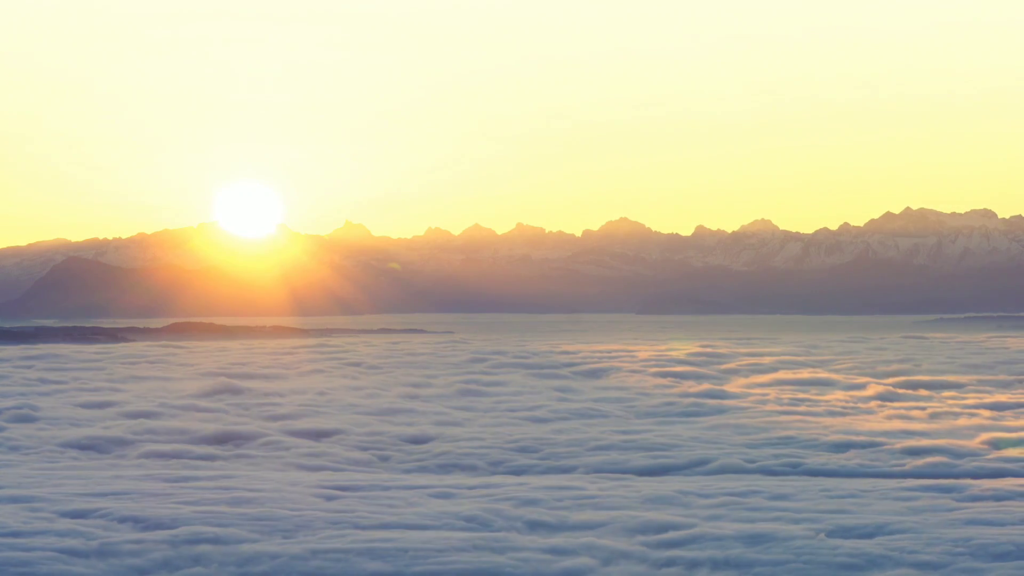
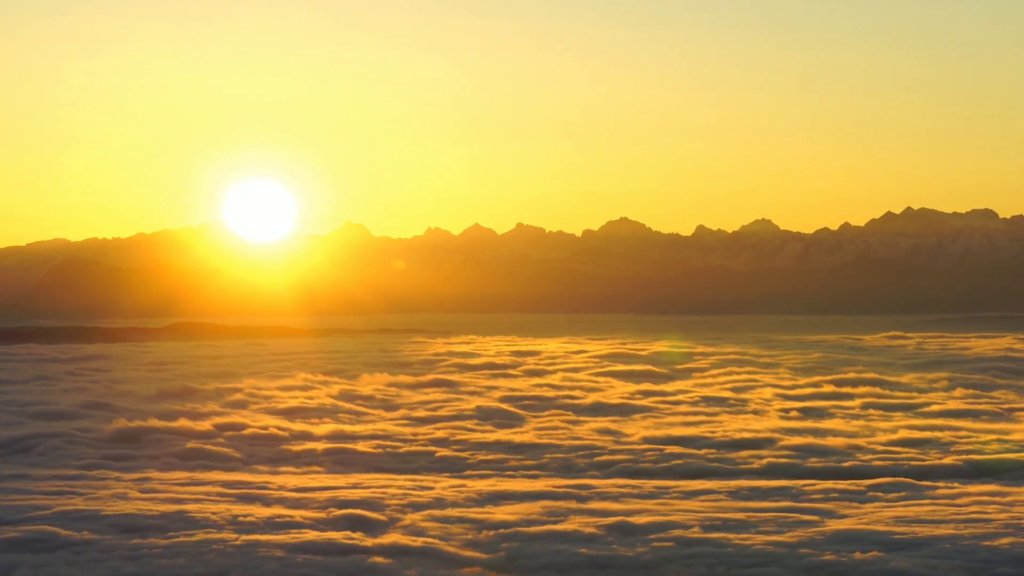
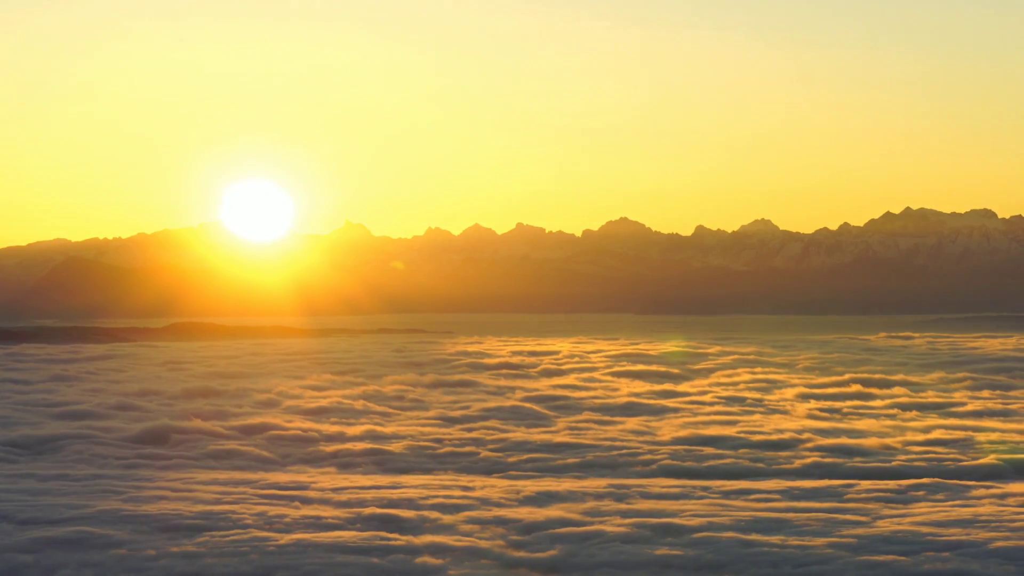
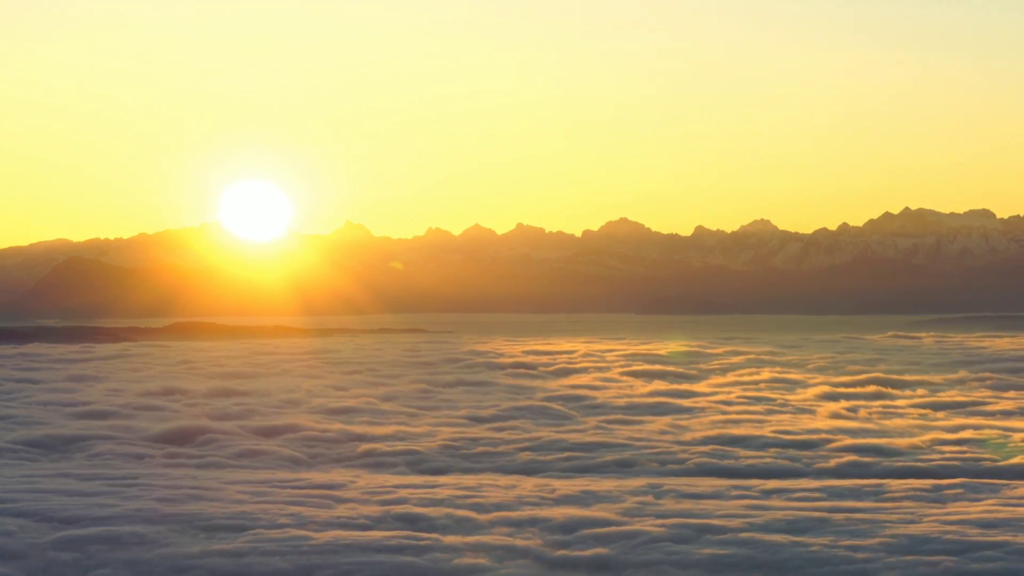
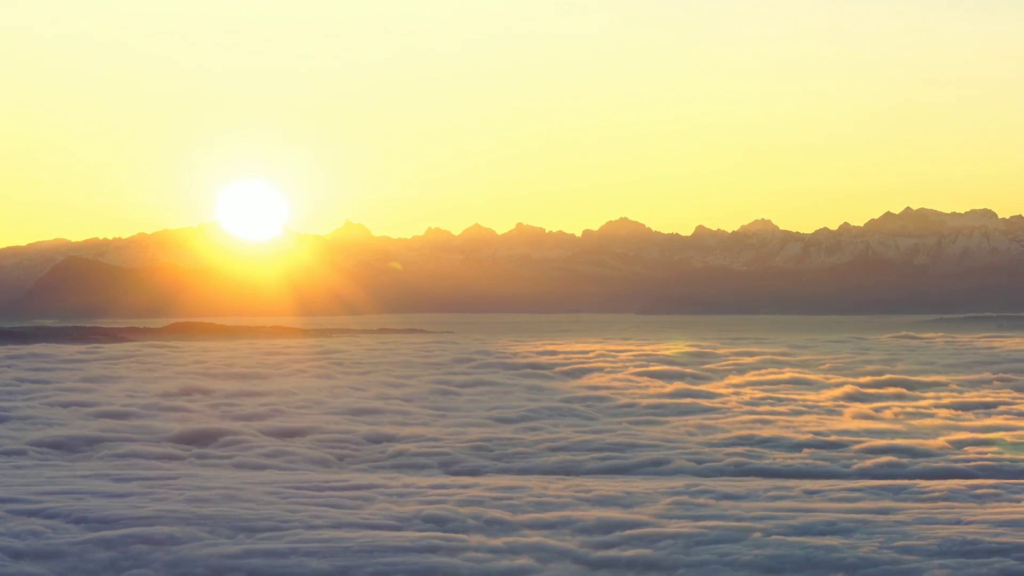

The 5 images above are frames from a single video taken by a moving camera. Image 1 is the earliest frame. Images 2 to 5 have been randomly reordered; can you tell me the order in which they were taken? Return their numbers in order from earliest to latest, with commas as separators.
5, 4, 3, 2
